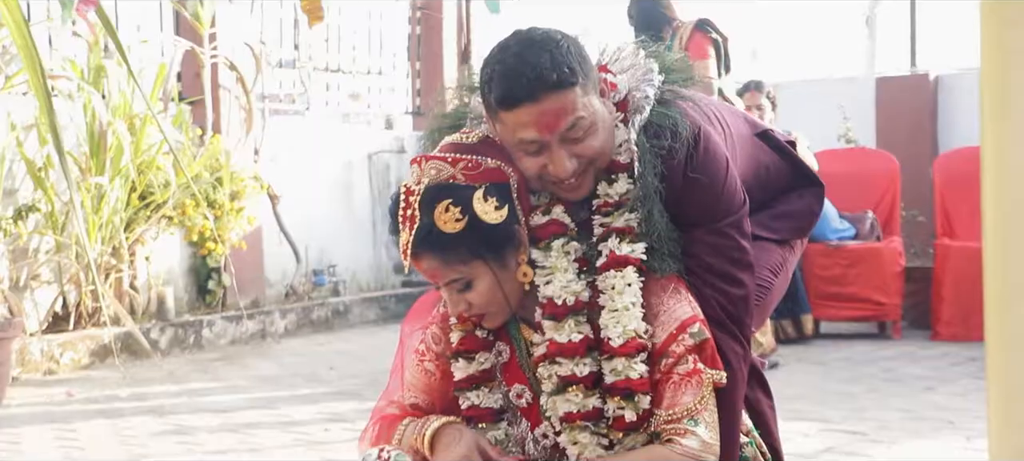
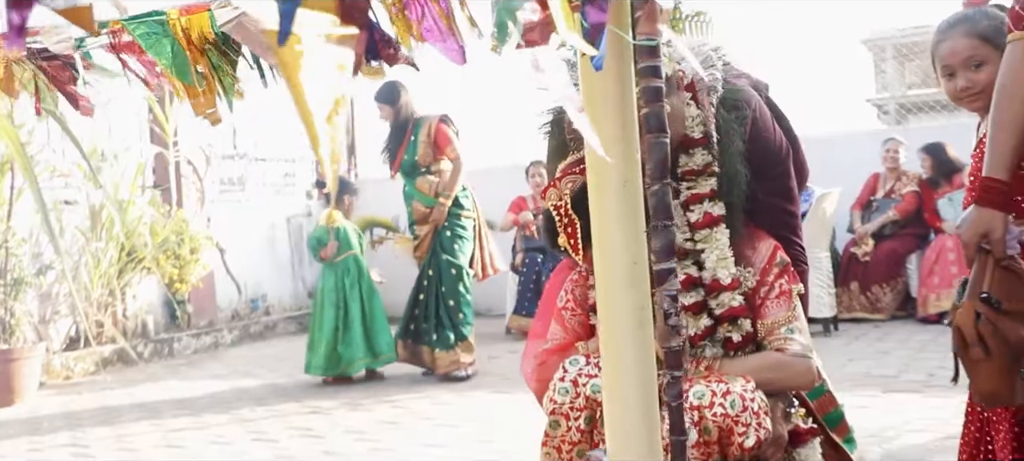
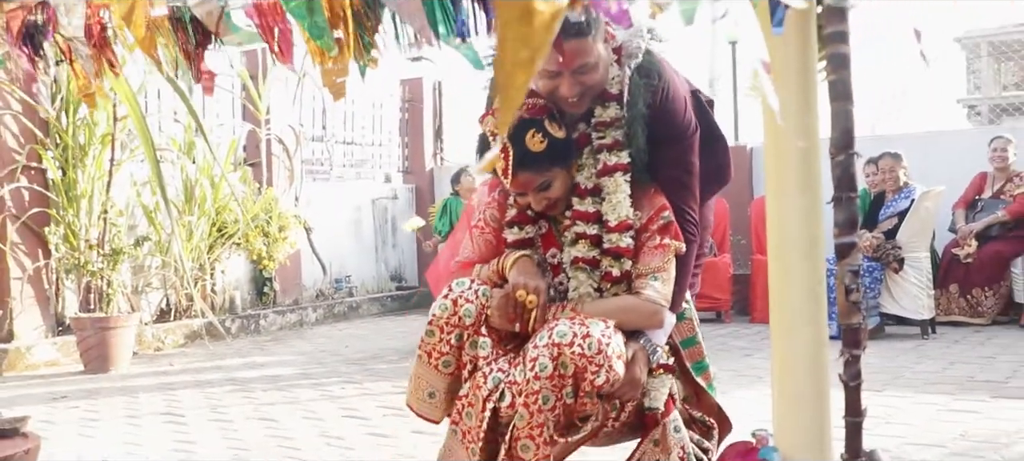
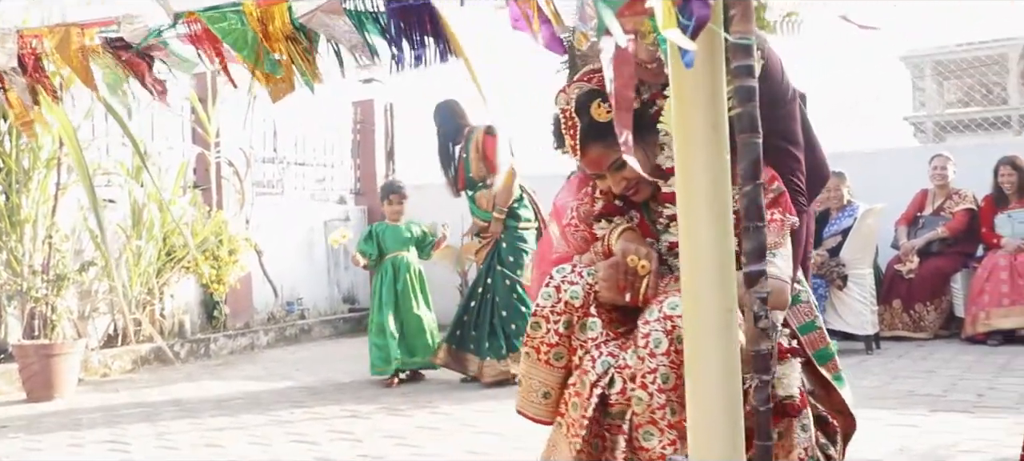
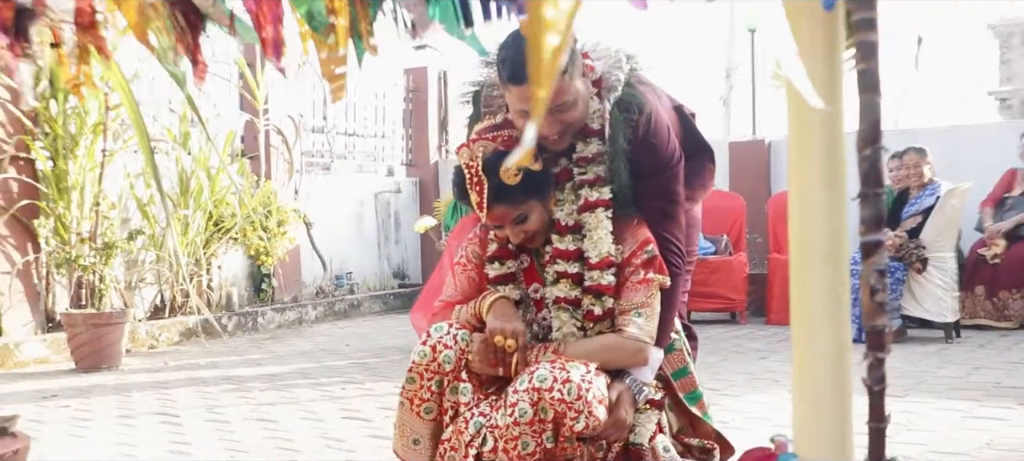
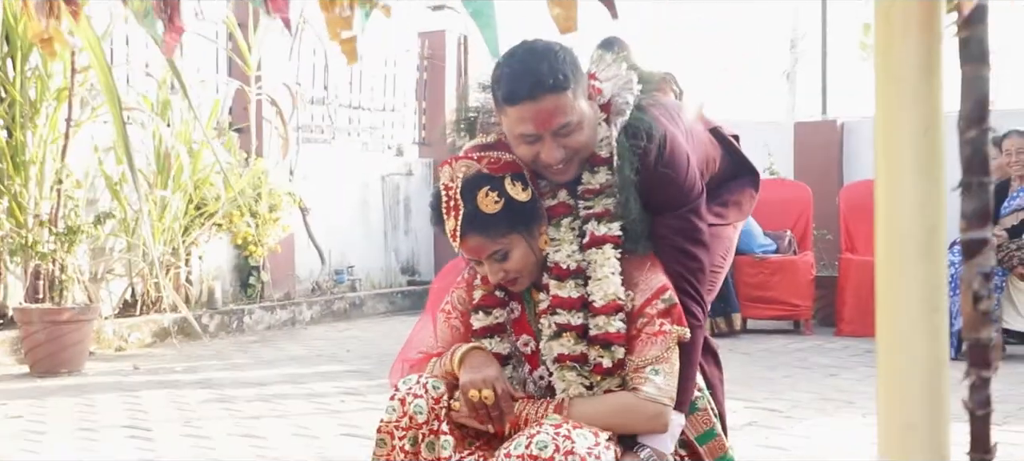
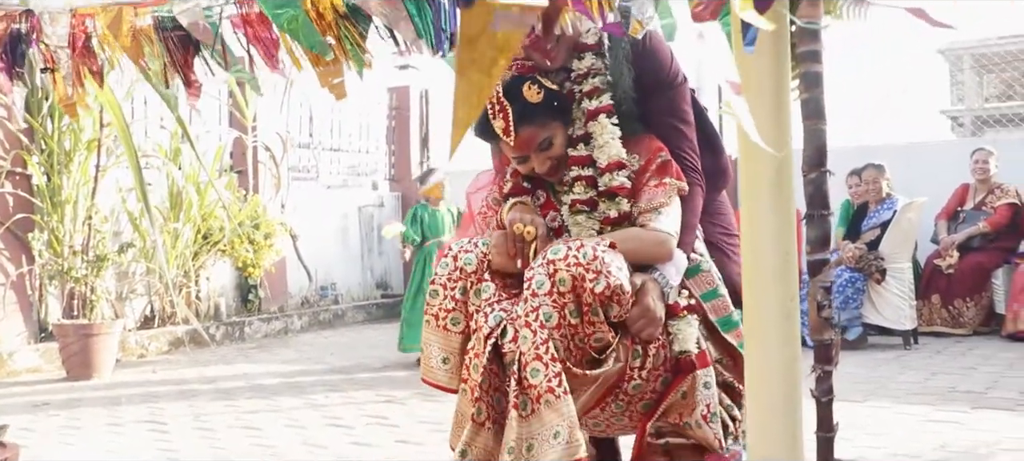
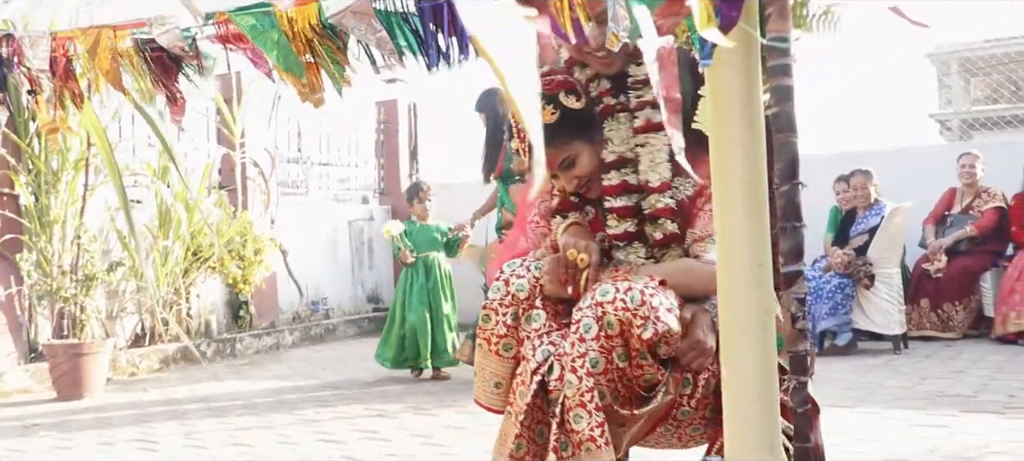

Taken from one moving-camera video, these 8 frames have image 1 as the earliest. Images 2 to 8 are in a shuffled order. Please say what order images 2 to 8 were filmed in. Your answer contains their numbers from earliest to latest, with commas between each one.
6, 5, 3, 7, 8, 4, 2
